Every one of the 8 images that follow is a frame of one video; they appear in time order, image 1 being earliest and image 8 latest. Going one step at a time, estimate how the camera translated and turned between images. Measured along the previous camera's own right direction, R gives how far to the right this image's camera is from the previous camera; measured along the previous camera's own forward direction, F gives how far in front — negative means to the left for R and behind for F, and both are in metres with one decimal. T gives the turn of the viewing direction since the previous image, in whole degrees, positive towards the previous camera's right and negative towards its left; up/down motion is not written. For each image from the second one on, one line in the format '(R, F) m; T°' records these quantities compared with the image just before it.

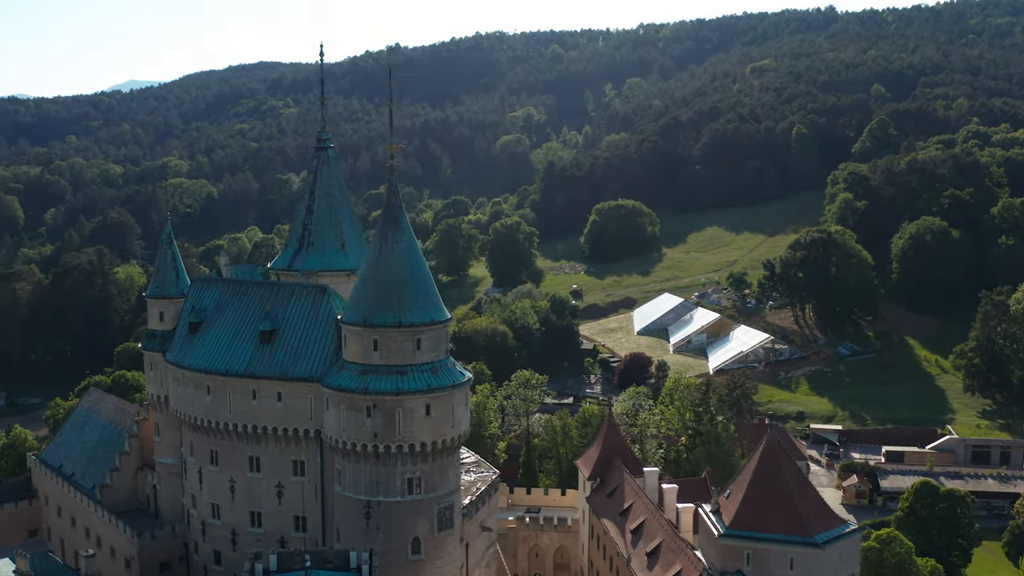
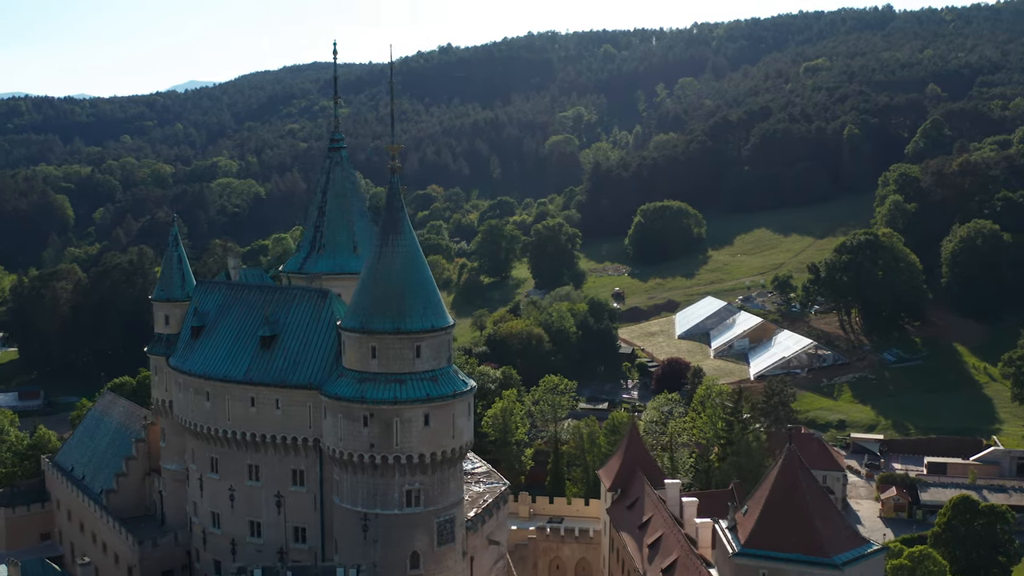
(+1.3, +1.3) m; -3°
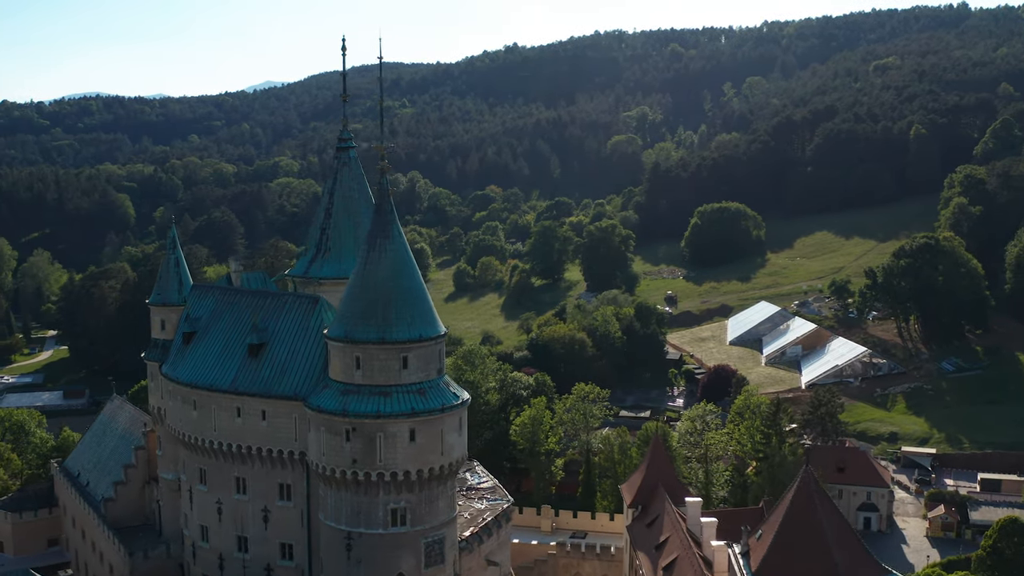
(+1.9, +1.9) m; -3°
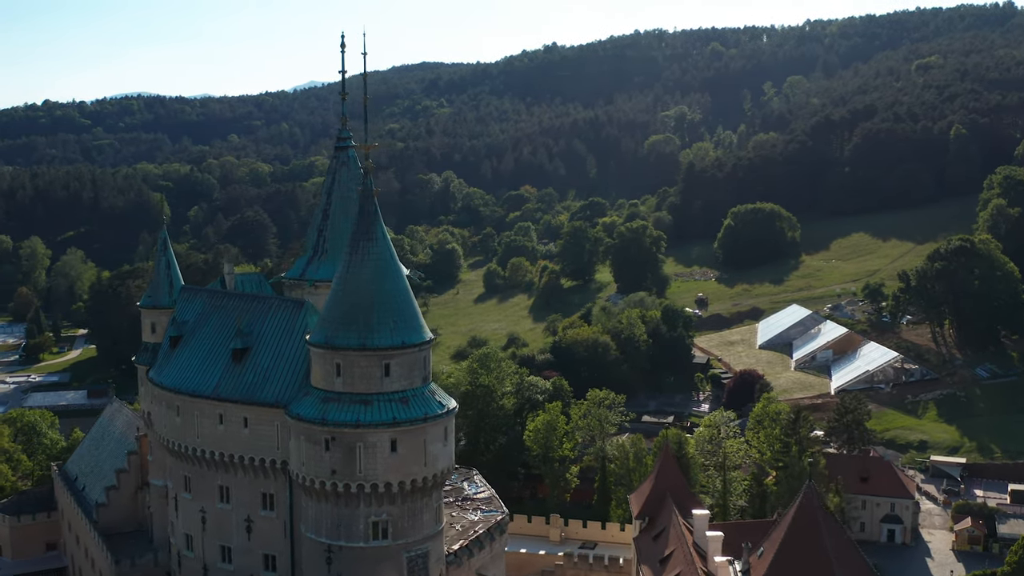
(+1.3, +1.2) m; -2°
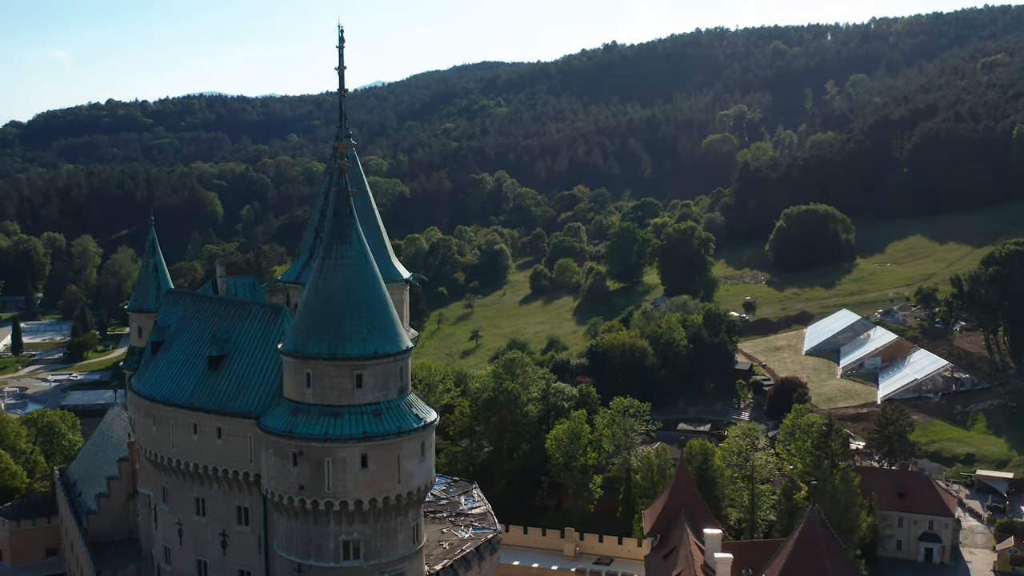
(+1.9, +1.8) m; -3°
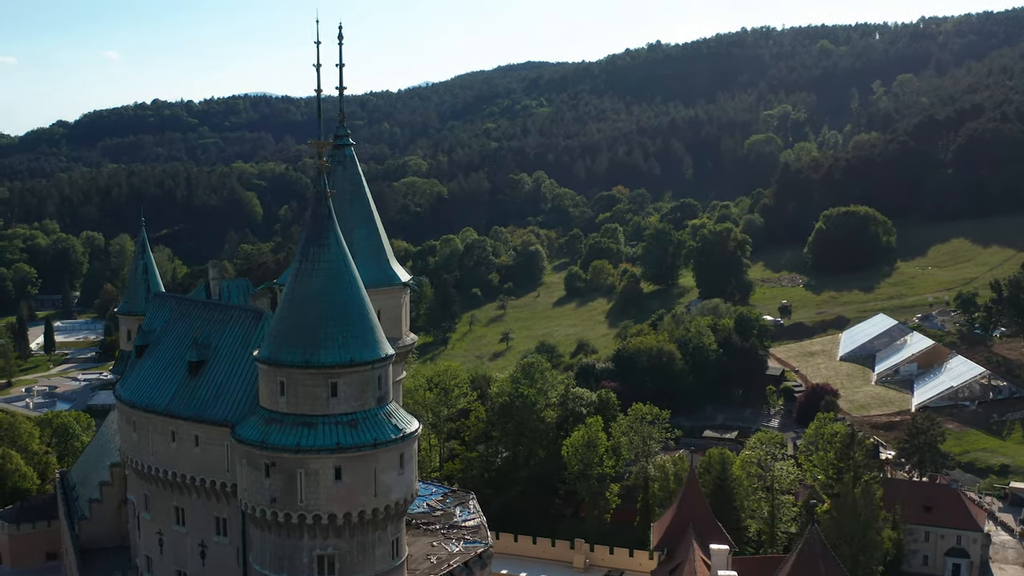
(+1.4, +1.2) m; -2°
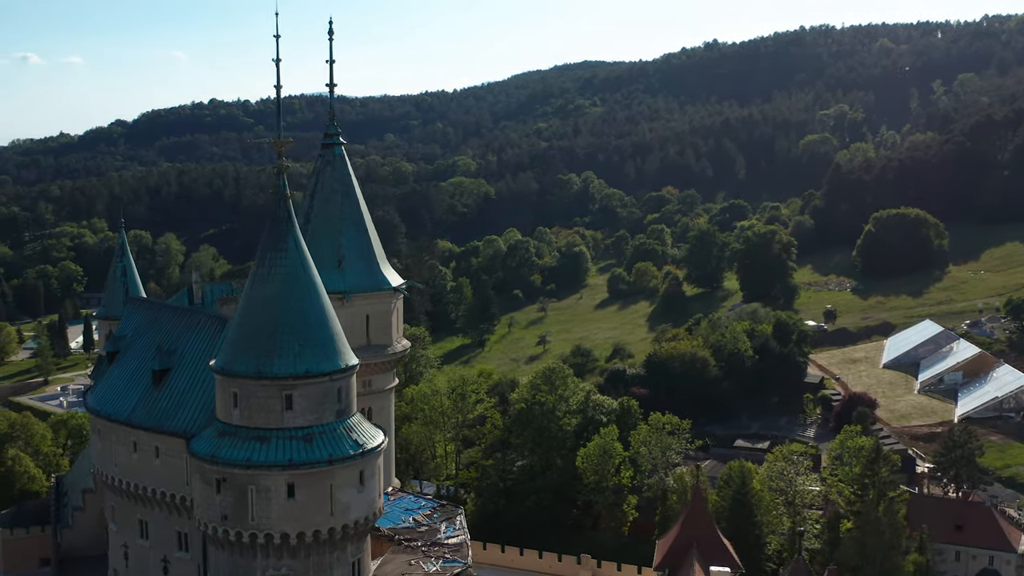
(+1.9, +1.6) m; -3°
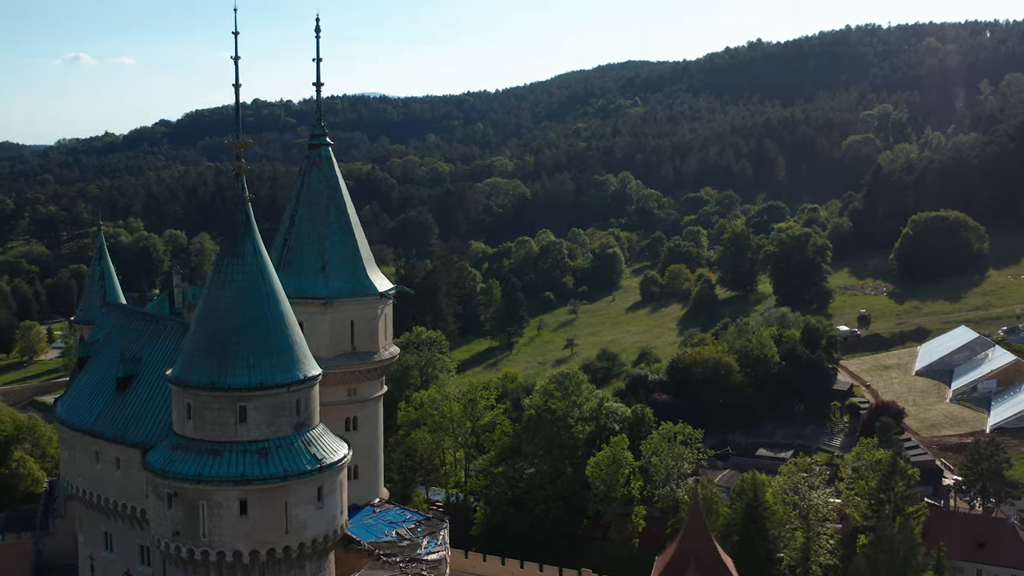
(+1.6, +1.2) m; -2°
